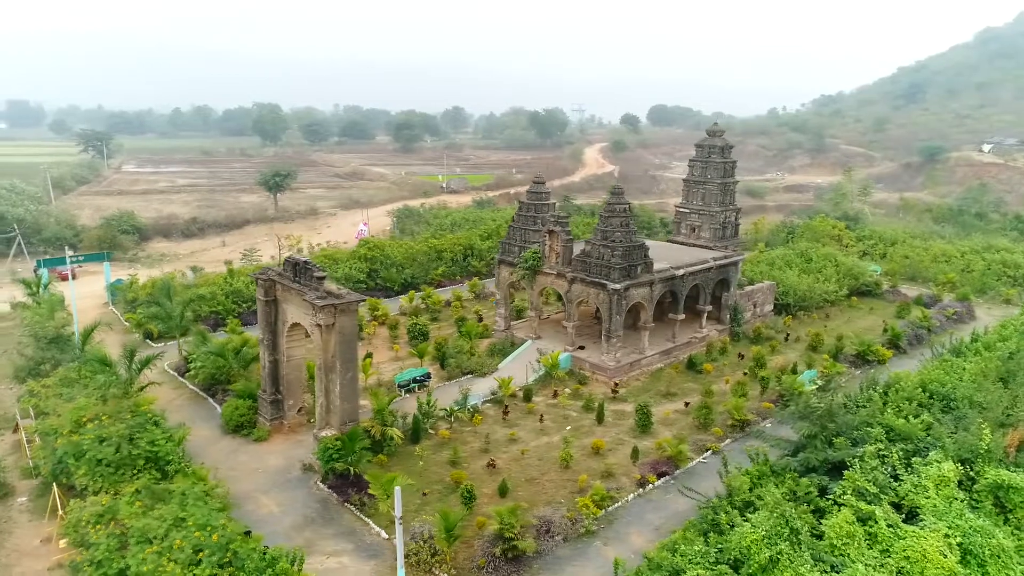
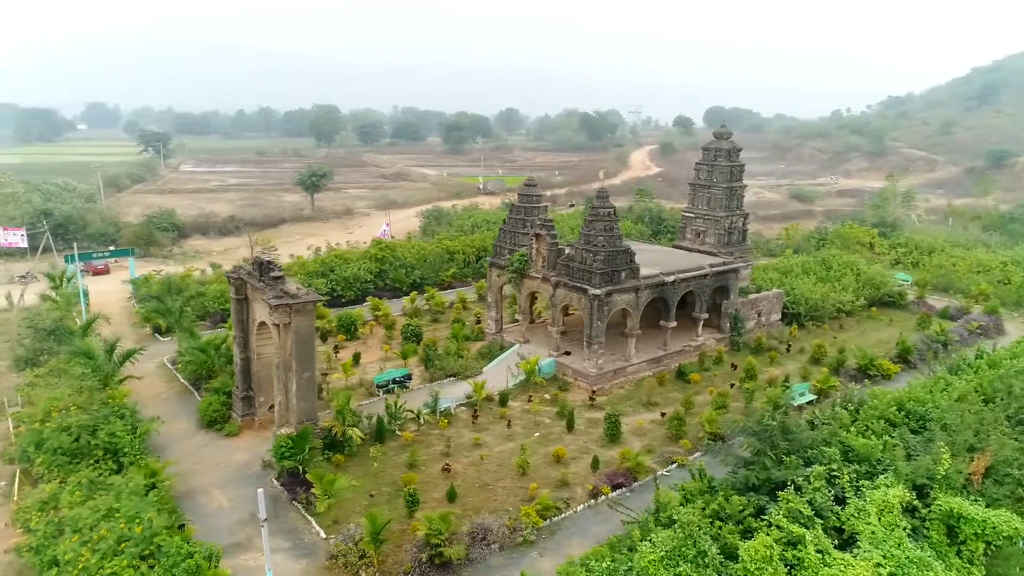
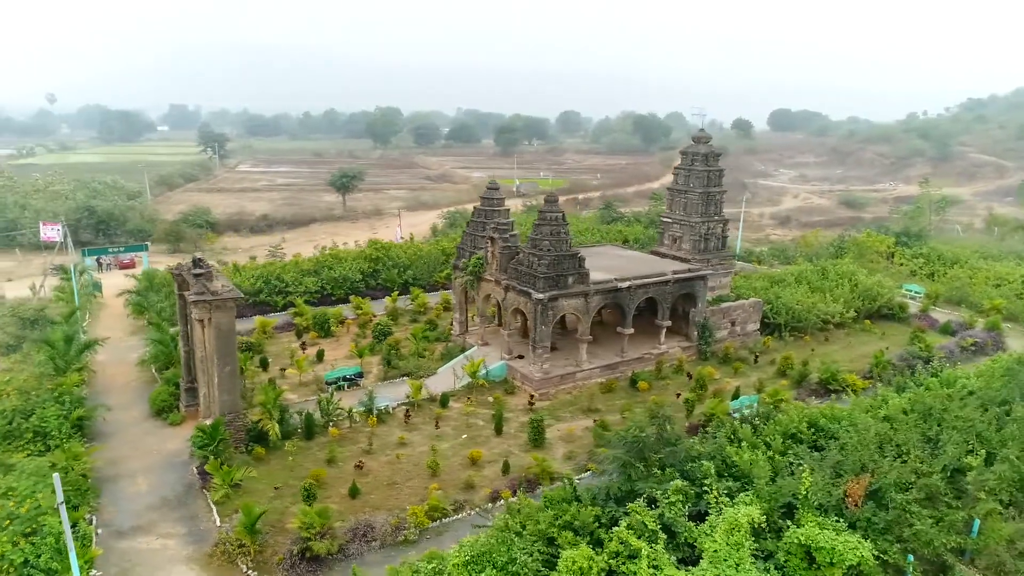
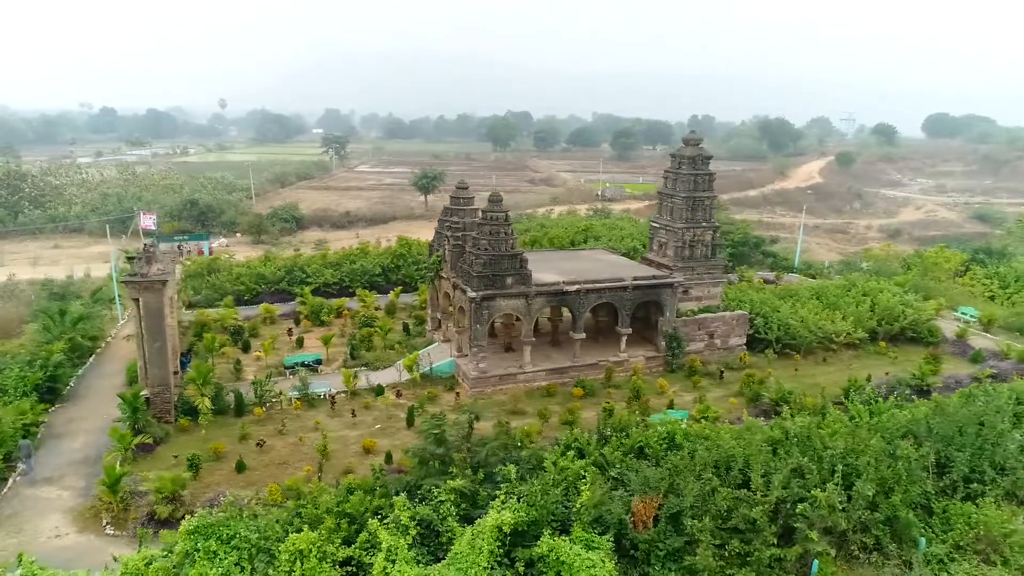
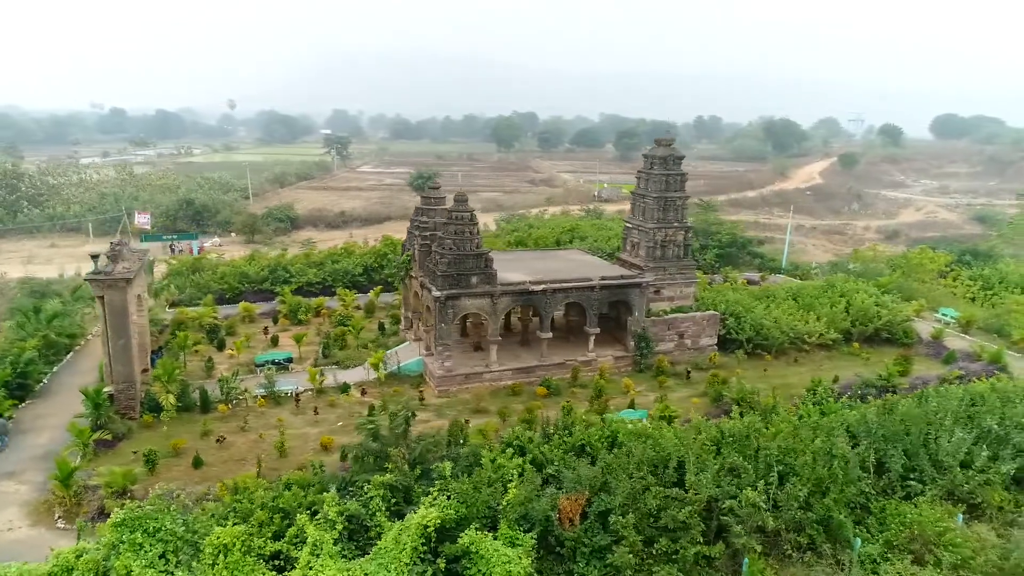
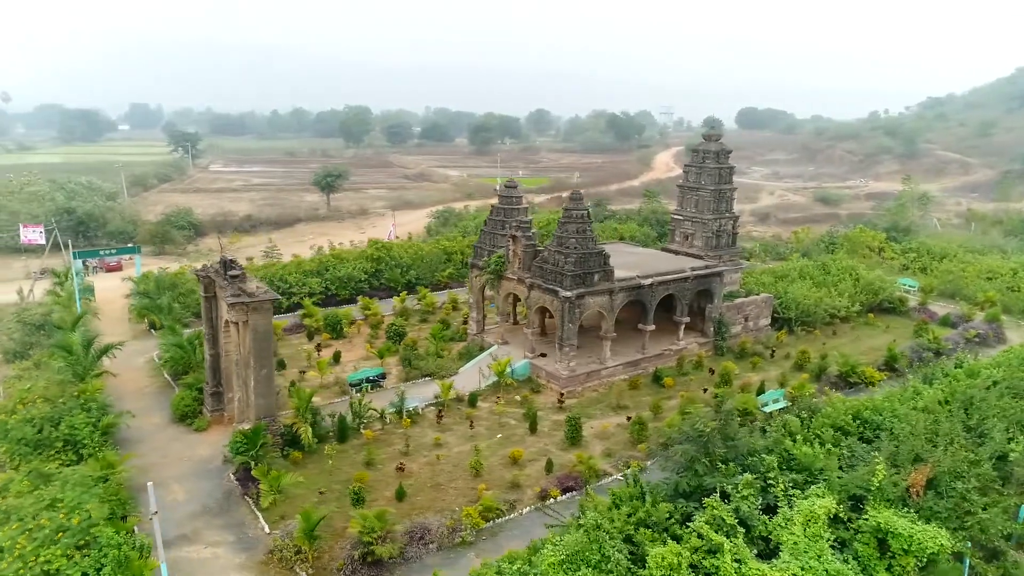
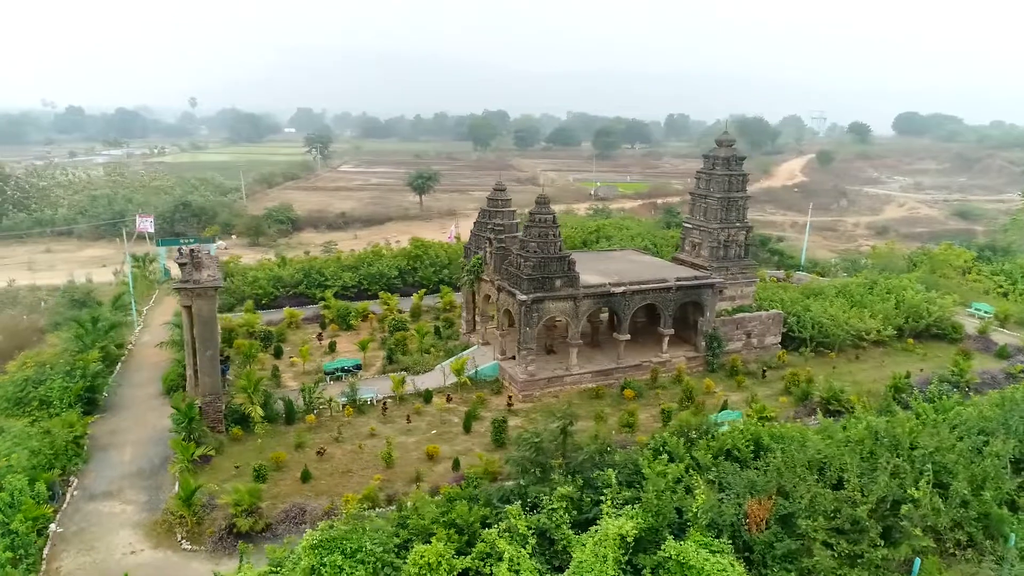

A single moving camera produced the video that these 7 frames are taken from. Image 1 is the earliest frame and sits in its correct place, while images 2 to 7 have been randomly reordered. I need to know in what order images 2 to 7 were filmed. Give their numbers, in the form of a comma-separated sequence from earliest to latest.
2, 6, 3, 7, 4, 5
